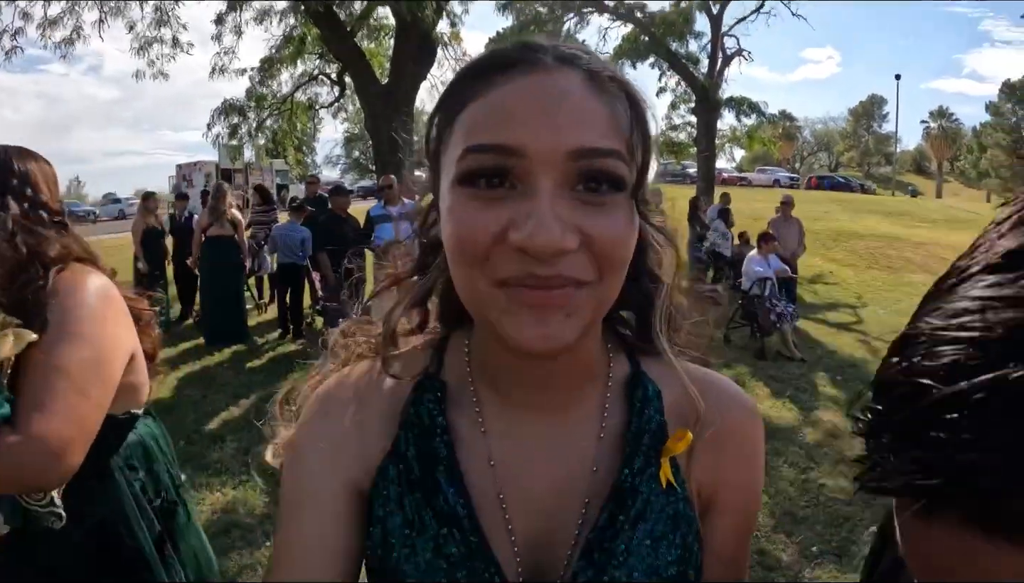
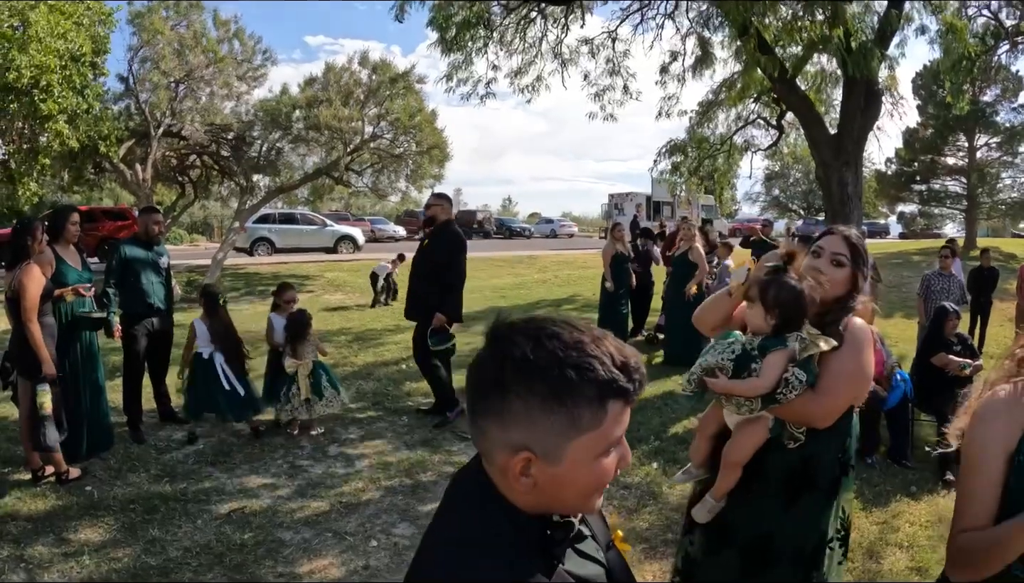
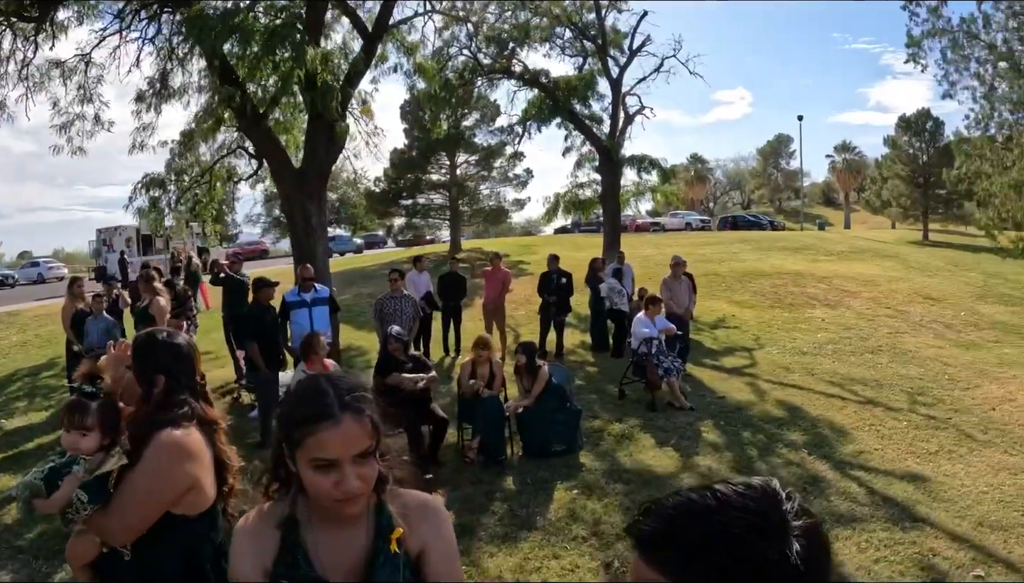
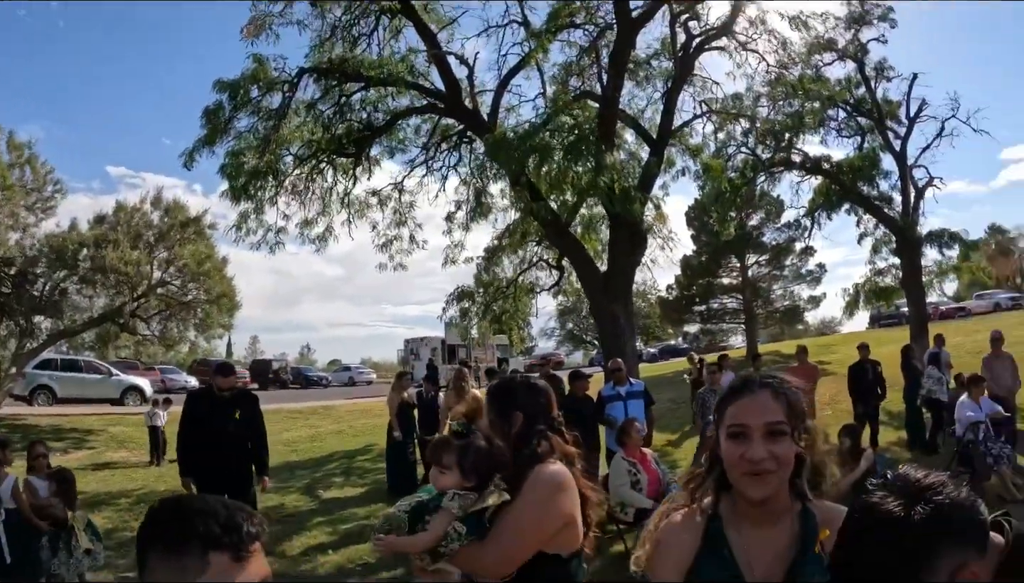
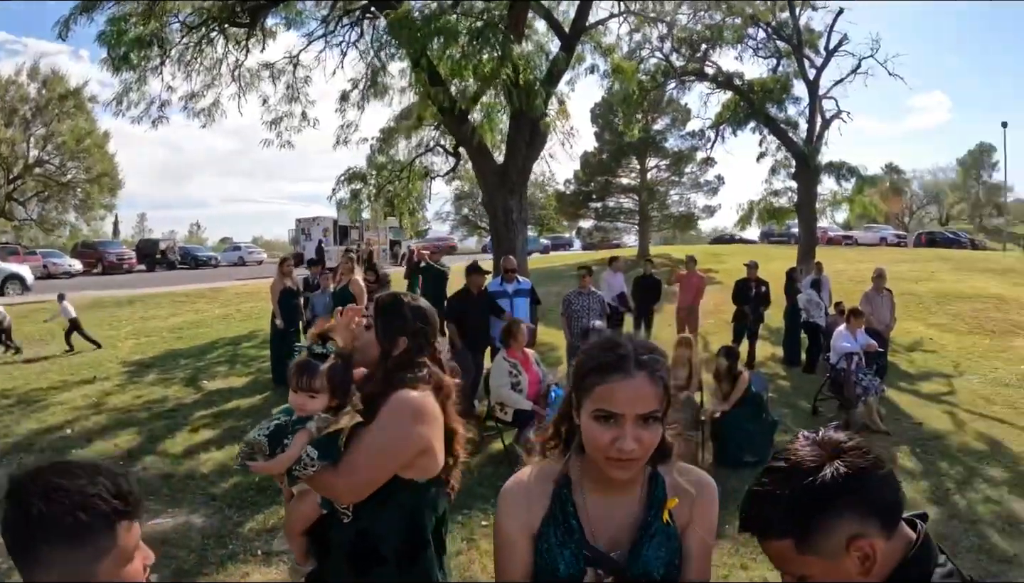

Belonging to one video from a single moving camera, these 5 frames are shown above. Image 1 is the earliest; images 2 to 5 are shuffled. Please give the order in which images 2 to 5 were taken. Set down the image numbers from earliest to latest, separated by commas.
4, 2, 5, 3
